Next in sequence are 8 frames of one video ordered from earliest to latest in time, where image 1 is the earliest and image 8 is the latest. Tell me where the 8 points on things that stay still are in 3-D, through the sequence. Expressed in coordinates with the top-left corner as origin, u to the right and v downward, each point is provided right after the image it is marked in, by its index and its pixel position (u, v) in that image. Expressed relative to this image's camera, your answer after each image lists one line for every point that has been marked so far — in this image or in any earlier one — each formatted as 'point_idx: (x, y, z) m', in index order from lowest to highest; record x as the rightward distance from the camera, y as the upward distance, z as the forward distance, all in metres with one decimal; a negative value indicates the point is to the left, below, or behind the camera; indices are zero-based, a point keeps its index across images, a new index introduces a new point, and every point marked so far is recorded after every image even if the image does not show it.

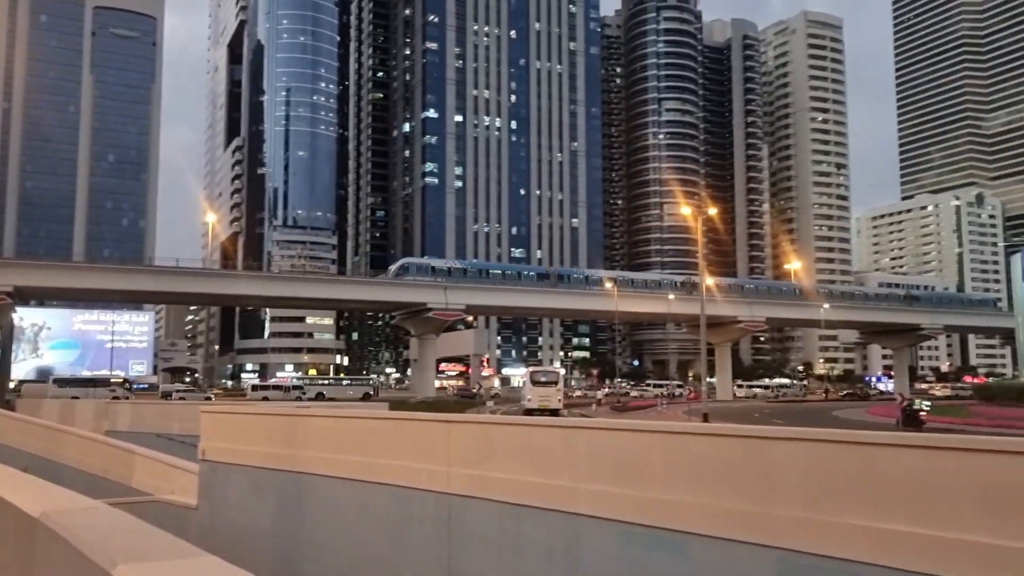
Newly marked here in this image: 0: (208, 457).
0: (-7.6, -4.2, +19.1) m
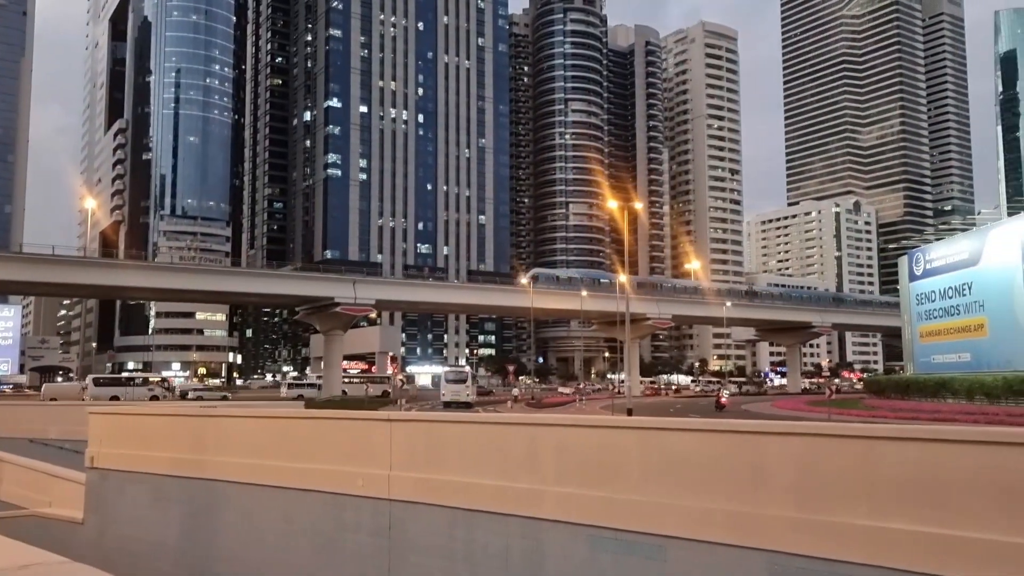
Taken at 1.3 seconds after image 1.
0: (-9.1, -3.9, +17.0) m
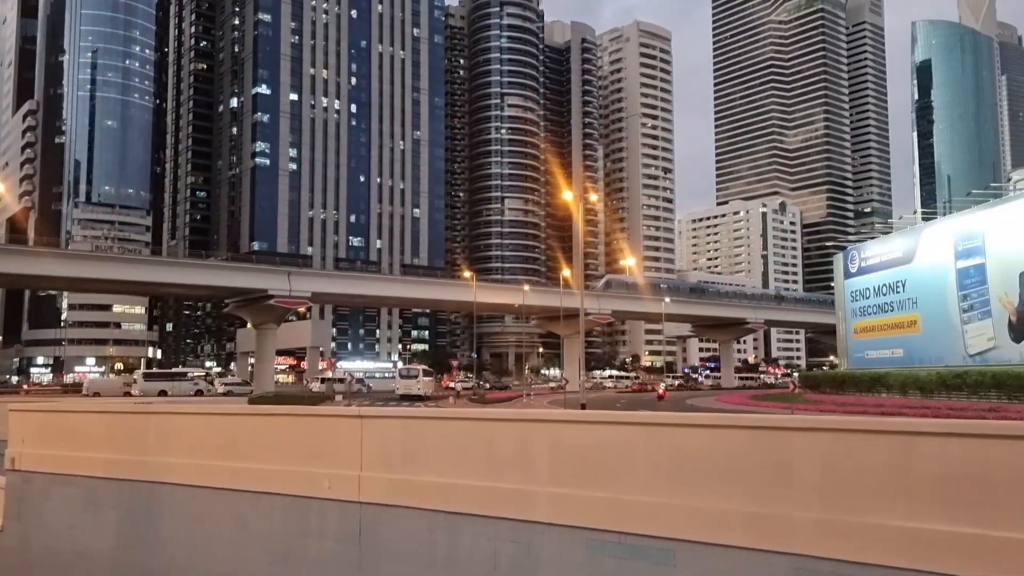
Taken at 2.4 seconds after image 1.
0: (-9.8, -3.5, +15.3) m
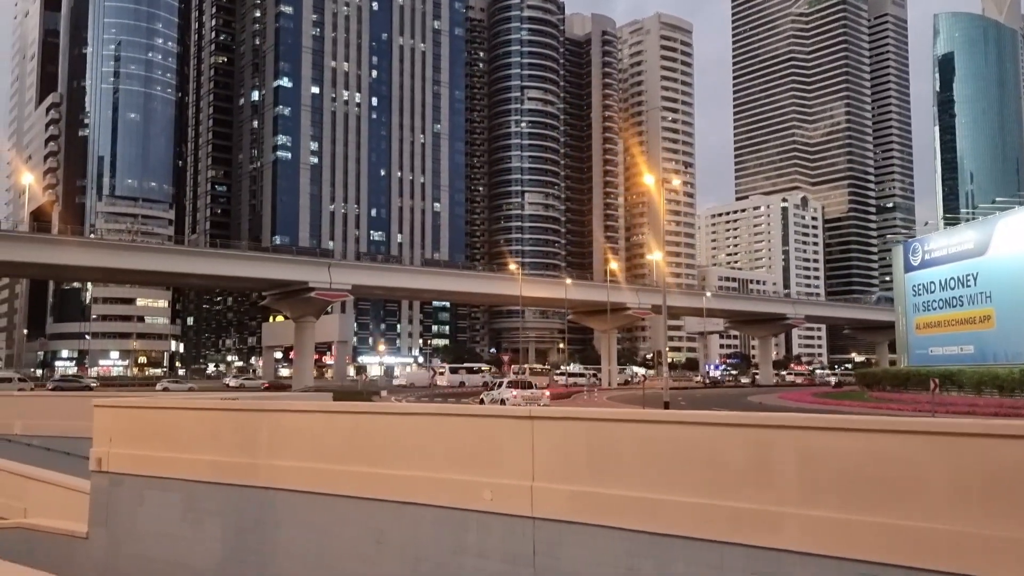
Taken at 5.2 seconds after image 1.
0: (-7.3, -3.3, +14.0) m
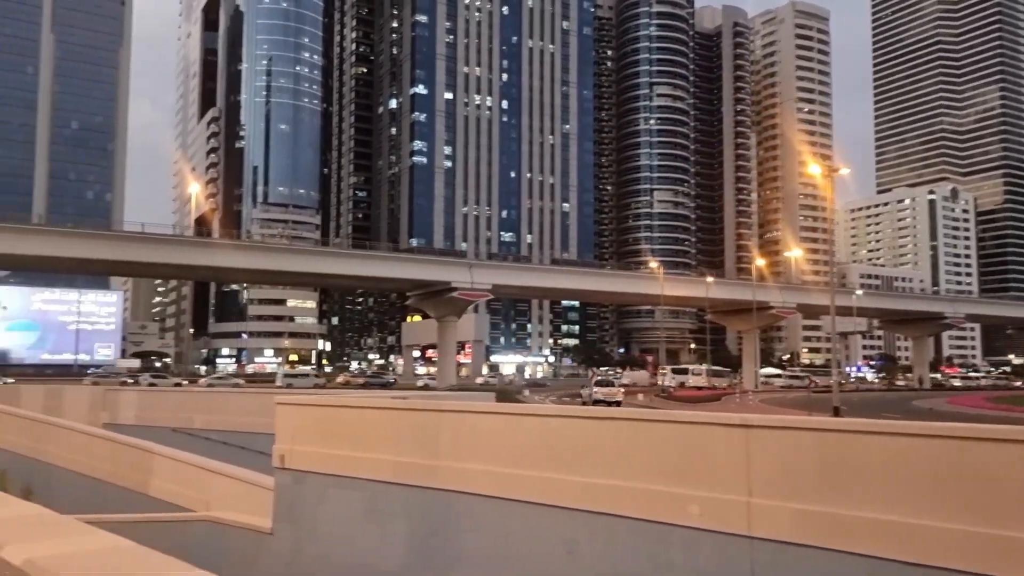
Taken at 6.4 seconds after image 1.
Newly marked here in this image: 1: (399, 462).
0: (-4.1, -3.3, +14.2) m
1: (-1.9, -2.8, +12.6) m
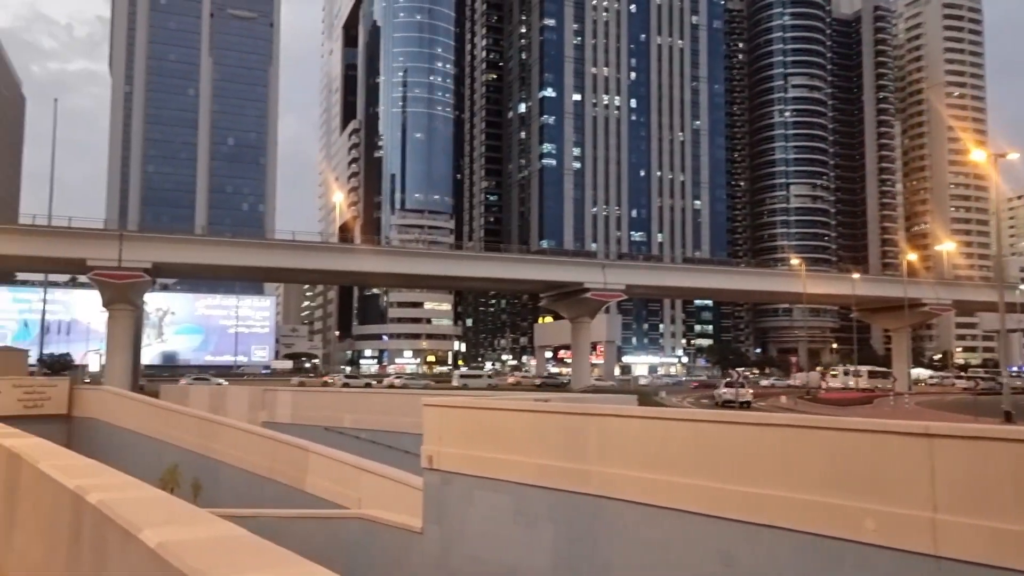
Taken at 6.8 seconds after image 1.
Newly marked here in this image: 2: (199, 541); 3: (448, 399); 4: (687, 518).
0: (-1.4, -3.3, +14.4) m
1: (+0.5, -2.9, +12.5) m
2: (-1.4, -1.2, +3.5) m
3: (-1.2, -2.1, +14.5) m
4: (+2.4, -3.0, +10.2) m
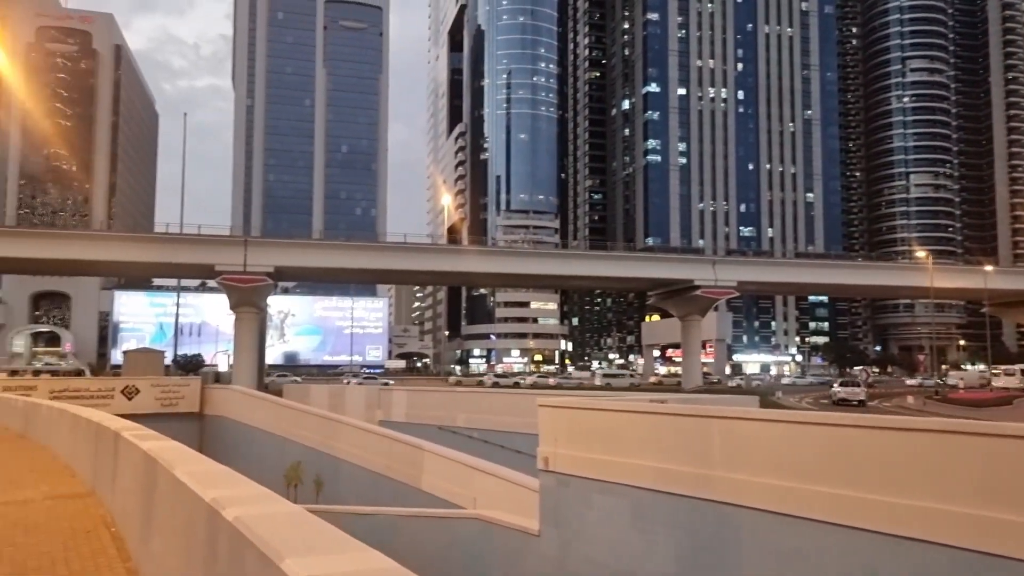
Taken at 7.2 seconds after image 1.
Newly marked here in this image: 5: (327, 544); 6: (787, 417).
0: (+0.8, -3.3, +14.1) m
1: (+2.4, -2.8, +12.0) m
2: (-0.8, -1.2, +3.4) m
3: (+1.0, -2.1, +14.3) m
4: (+3.9, -3.0, +9.5) m
5: (-0.8, -1.2, +3.6) m
6: (+3.7, -1.7, +10.2) m
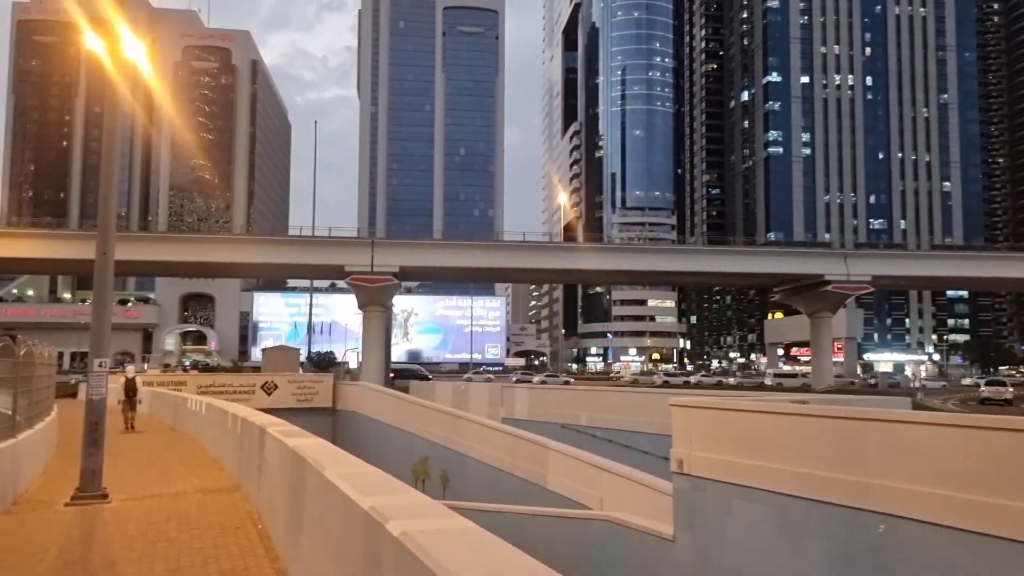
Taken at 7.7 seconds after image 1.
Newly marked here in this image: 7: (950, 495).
0: (+3.1, -3.2, +13.6) m
1: (+4.4, -2.7, +11.2) m
2: (-0.1, -1.1, +3.2) m
3: (+3.3, -2.0, +13.7) m
4: (+5.5, -2.9, +8.5) m
5: (-0.1, -1.1, +3.4) m
6: (+5.4, -1.6, +9.3) m
7: (+5.3, -2.5, +9.3) m
